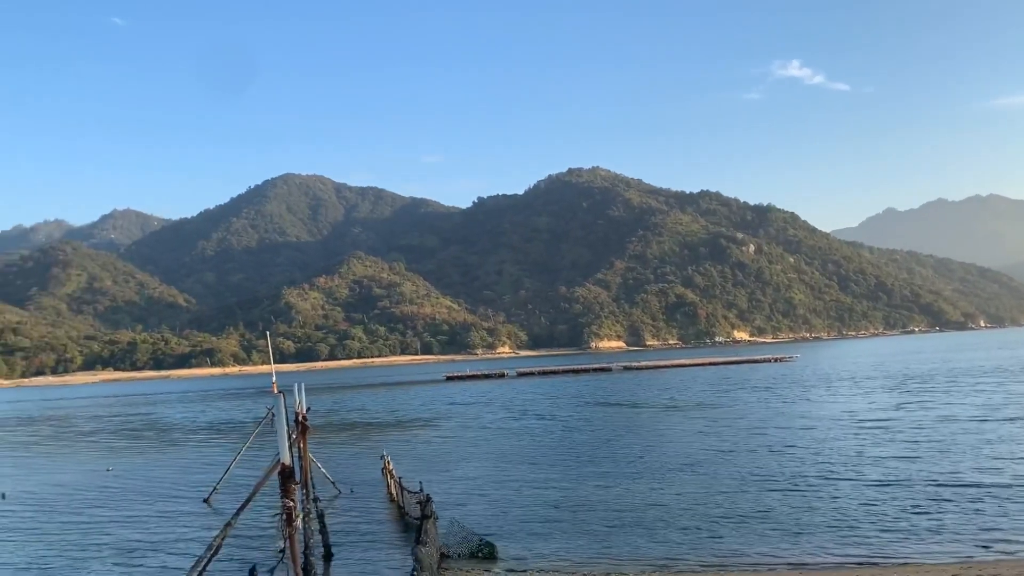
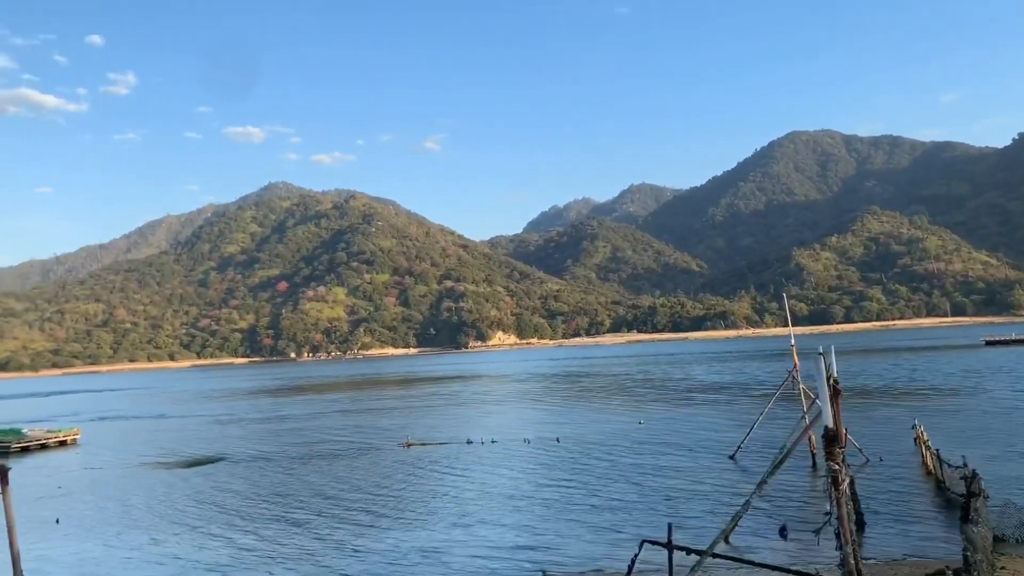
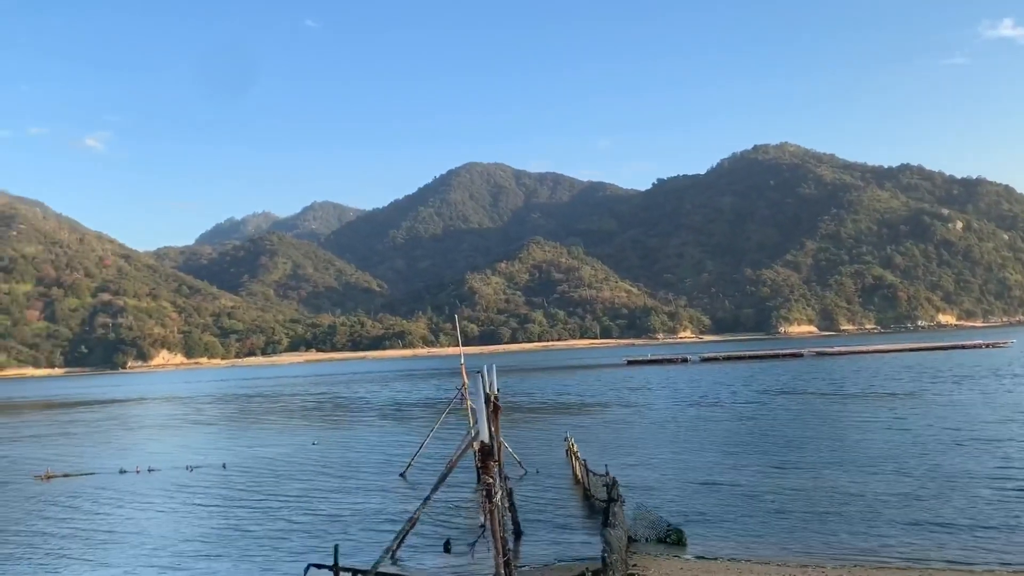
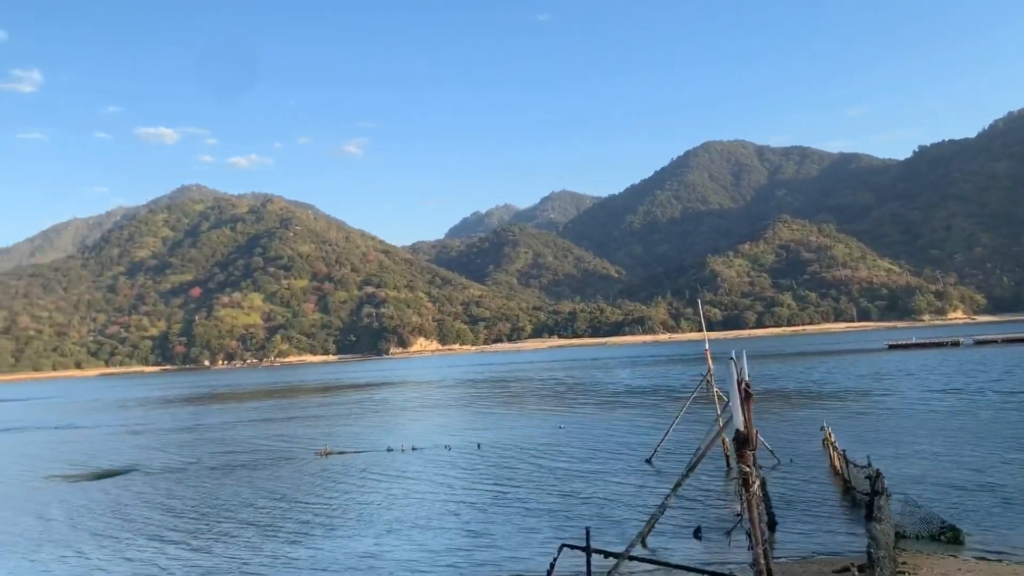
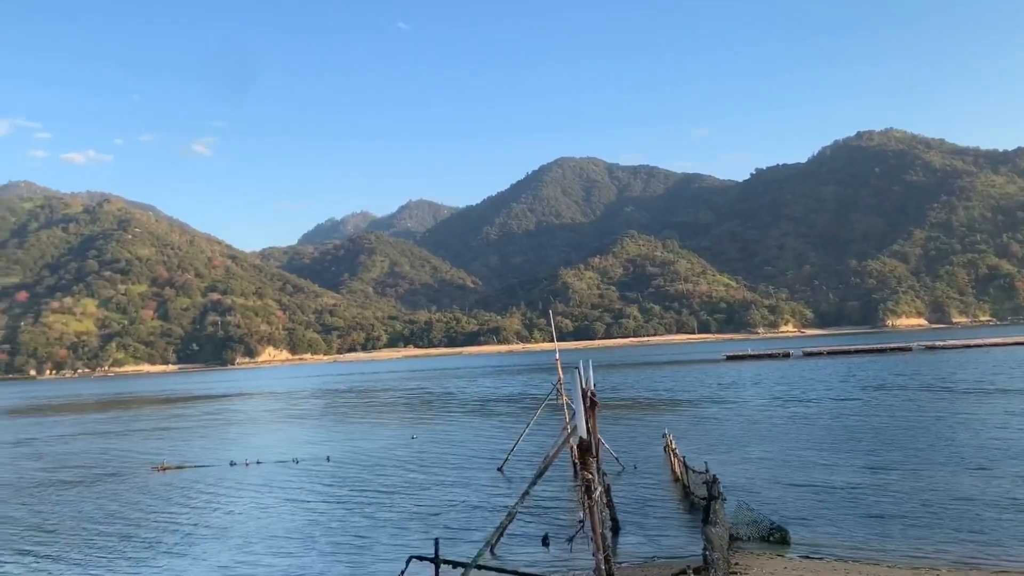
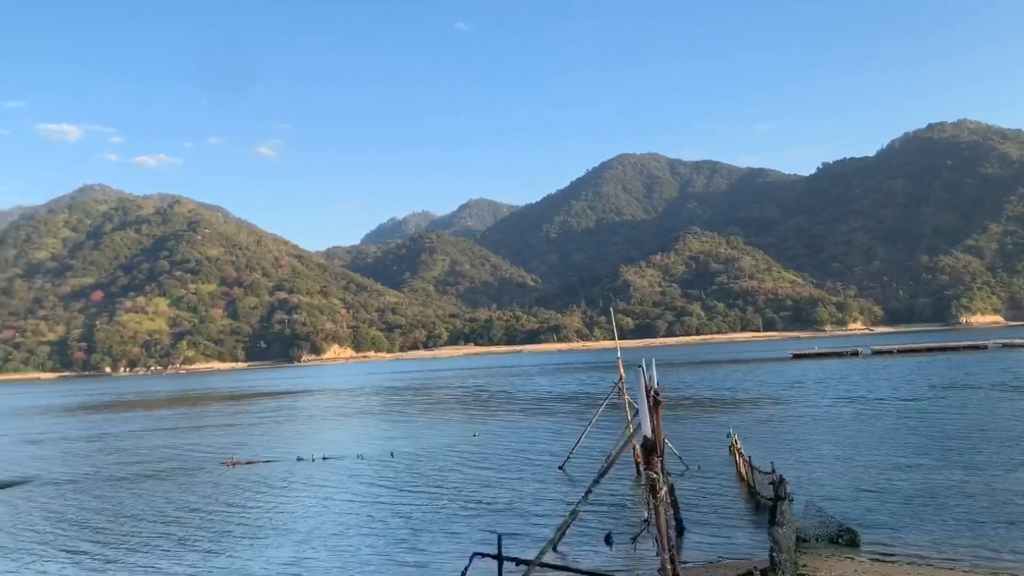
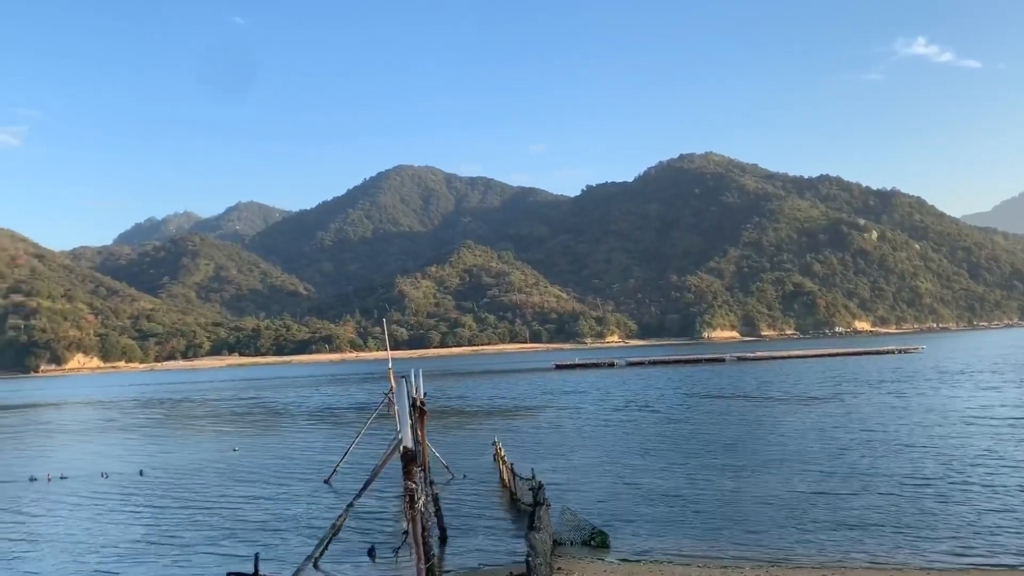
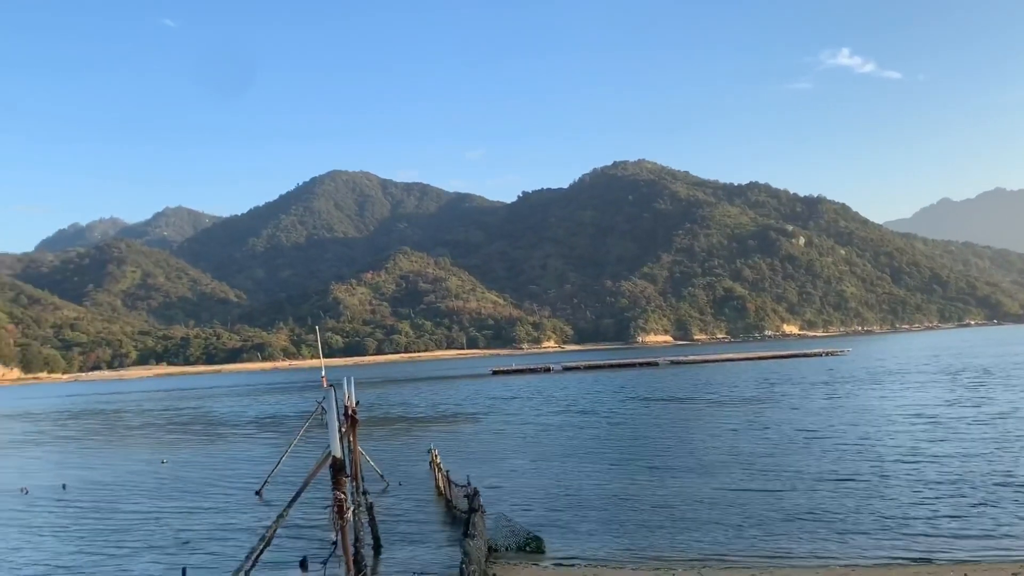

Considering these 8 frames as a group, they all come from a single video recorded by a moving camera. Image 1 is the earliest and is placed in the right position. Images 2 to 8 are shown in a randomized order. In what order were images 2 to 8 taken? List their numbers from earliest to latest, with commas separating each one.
8, 7, 3, 5, 6, 4, 2
